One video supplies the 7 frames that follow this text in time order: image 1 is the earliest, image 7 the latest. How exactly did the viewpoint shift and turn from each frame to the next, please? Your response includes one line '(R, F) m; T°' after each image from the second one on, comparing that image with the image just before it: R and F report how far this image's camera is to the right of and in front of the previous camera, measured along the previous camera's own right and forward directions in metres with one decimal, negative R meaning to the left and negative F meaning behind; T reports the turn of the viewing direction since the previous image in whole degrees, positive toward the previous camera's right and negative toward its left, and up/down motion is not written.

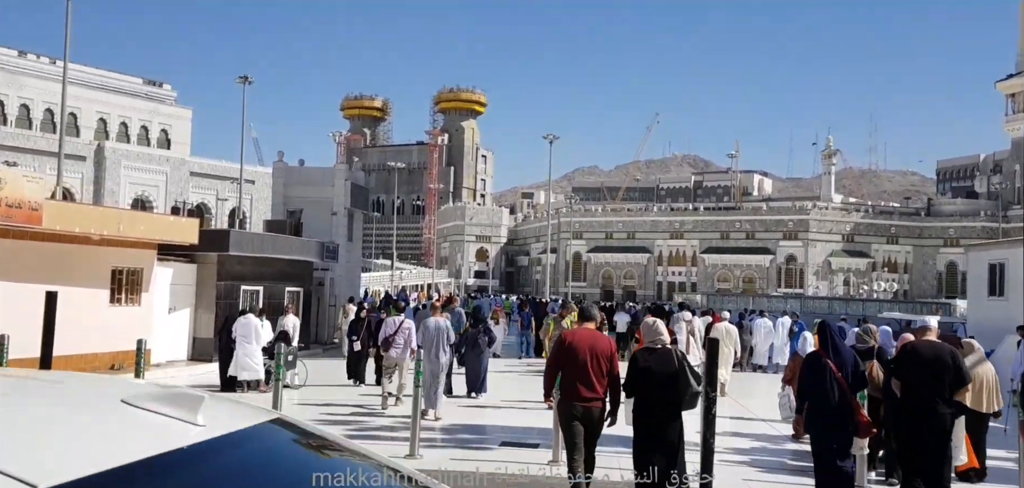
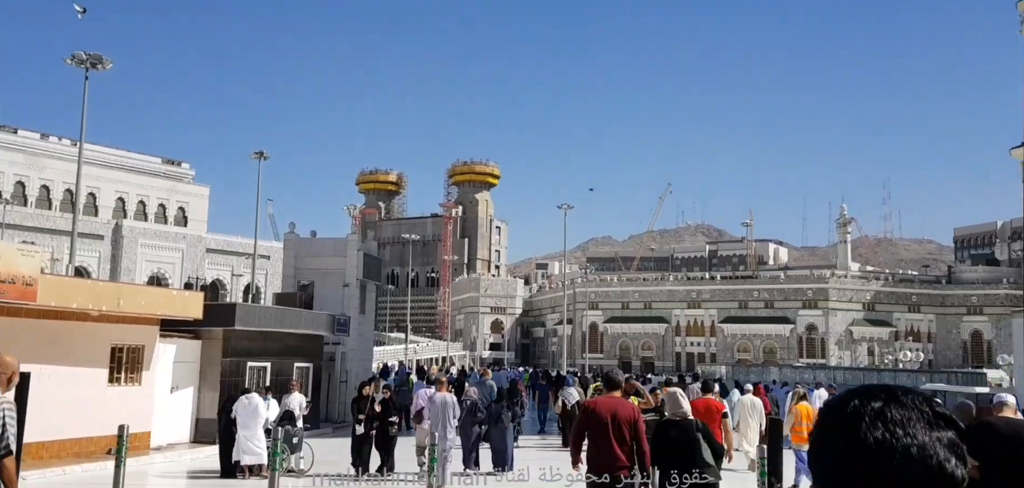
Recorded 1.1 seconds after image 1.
(-0.1, +0.8) m; -1°
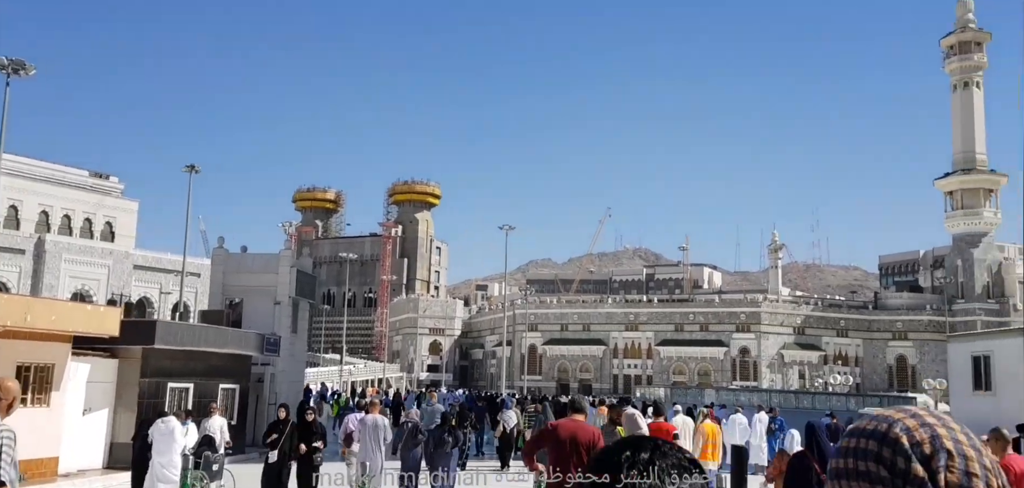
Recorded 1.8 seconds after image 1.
(0.0, +0.6) m; +4°
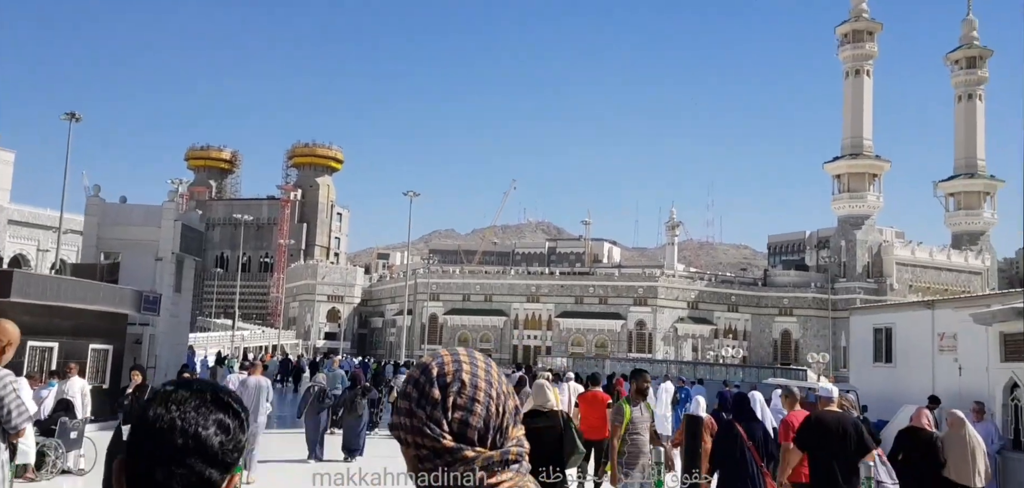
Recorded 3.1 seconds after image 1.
(0.0, +1.0) m; +6°
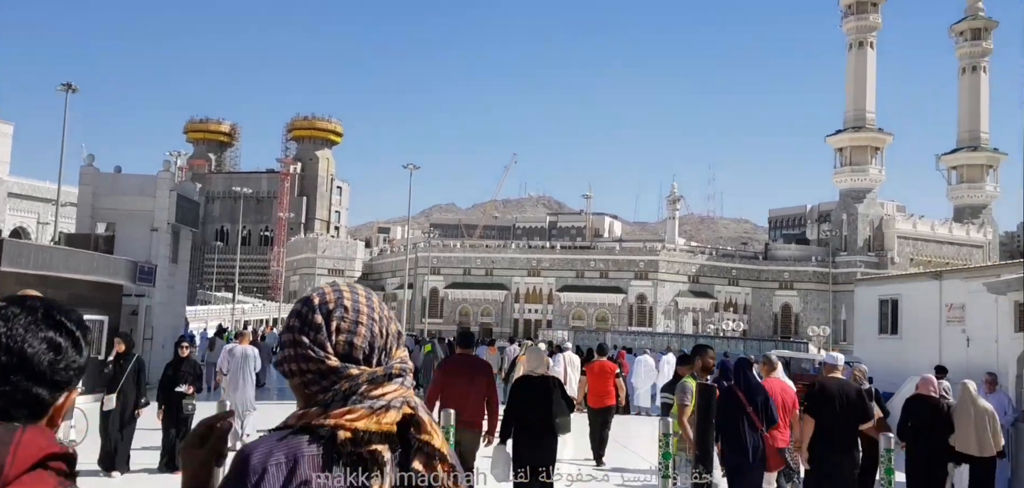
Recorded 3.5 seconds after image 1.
(0.0, +0.3) m; 0°
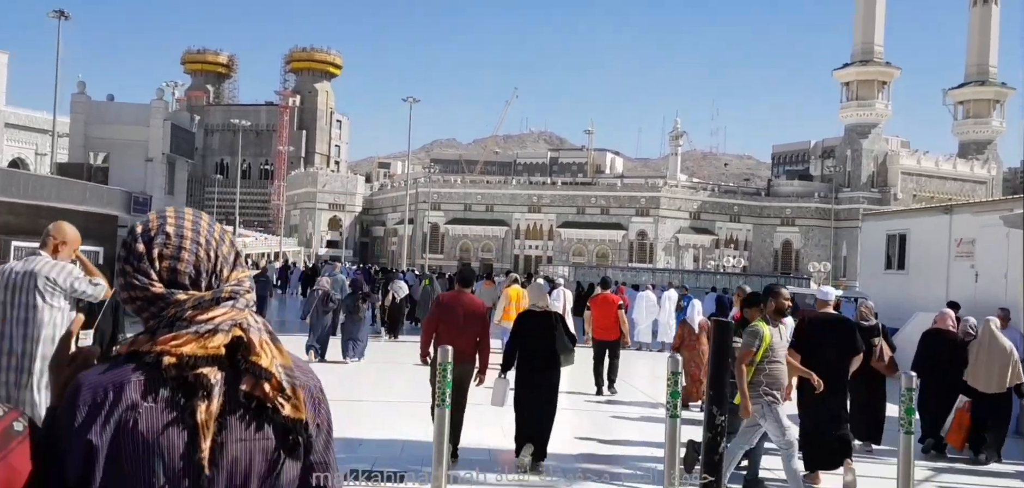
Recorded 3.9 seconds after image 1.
(0.0, +0.3) m; 0°
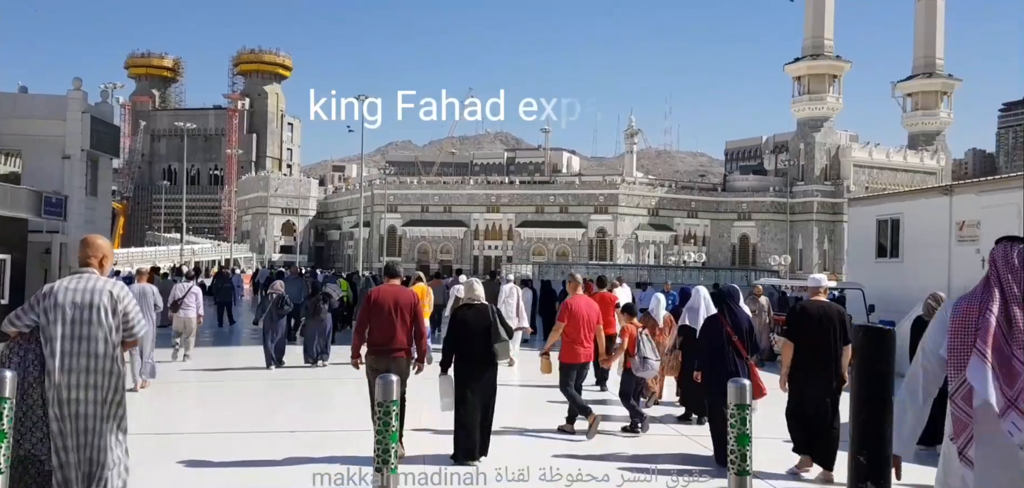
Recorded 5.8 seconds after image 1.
(-0.1, +1.7) m; +2°
